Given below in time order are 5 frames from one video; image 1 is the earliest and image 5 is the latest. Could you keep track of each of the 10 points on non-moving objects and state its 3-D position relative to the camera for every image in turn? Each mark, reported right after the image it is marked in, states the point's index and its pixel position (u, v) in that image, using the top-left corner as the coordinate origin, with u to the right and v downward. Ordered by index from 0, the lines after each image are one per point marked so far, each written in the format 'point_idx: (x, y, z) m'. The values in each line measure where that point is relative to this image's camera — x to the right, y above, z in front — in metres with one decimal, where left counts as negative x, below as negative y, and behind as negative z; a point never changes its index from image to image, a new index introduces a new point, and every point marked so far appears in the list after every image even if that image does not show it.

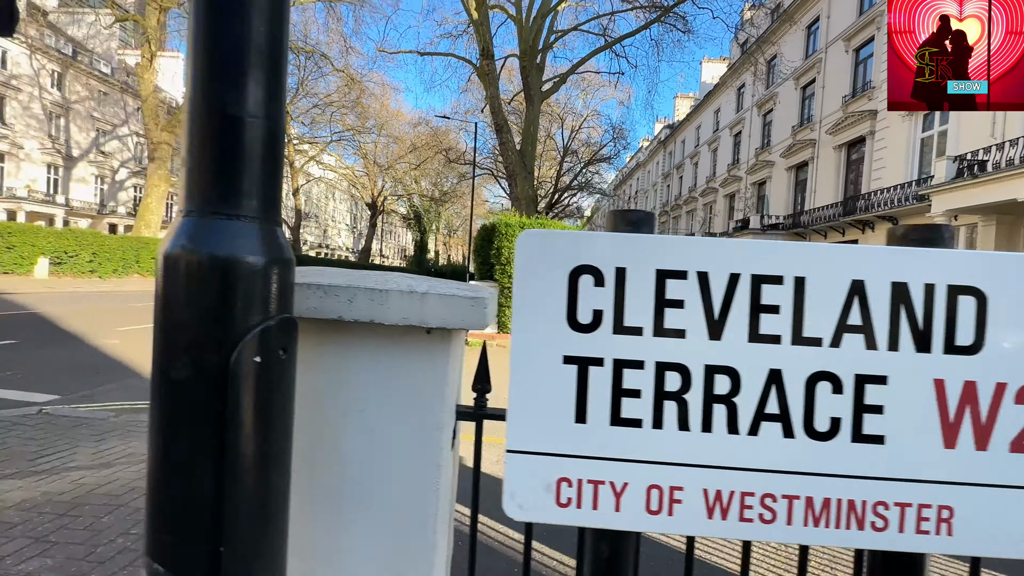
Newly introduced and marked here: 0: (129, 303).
0: (-12.0, -0.5, +14.0) m
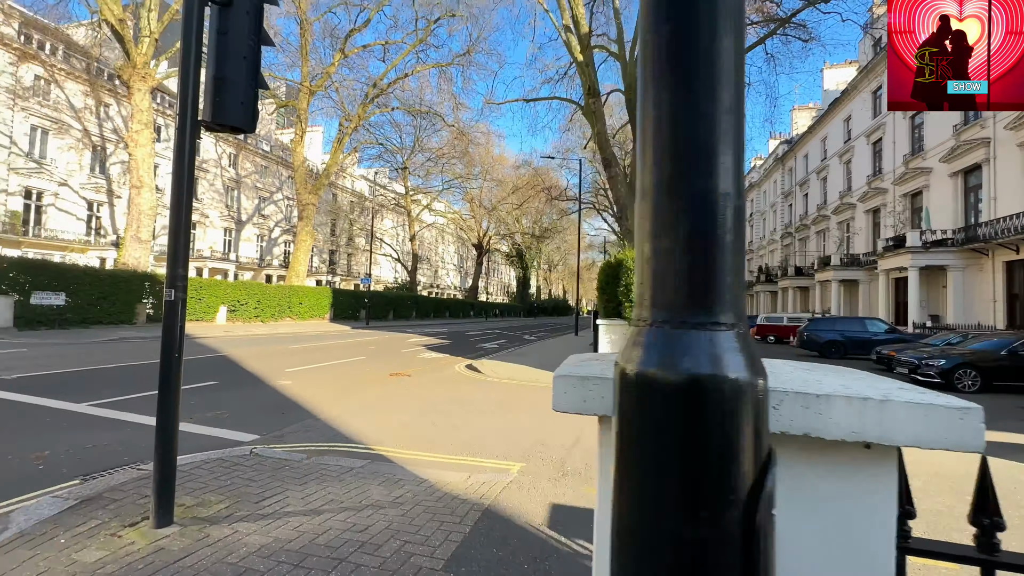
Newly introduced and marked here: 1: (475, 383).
0: (-8.0, -2.0, +15.9) m
1: (-0.8, -2.1, +9.7) m
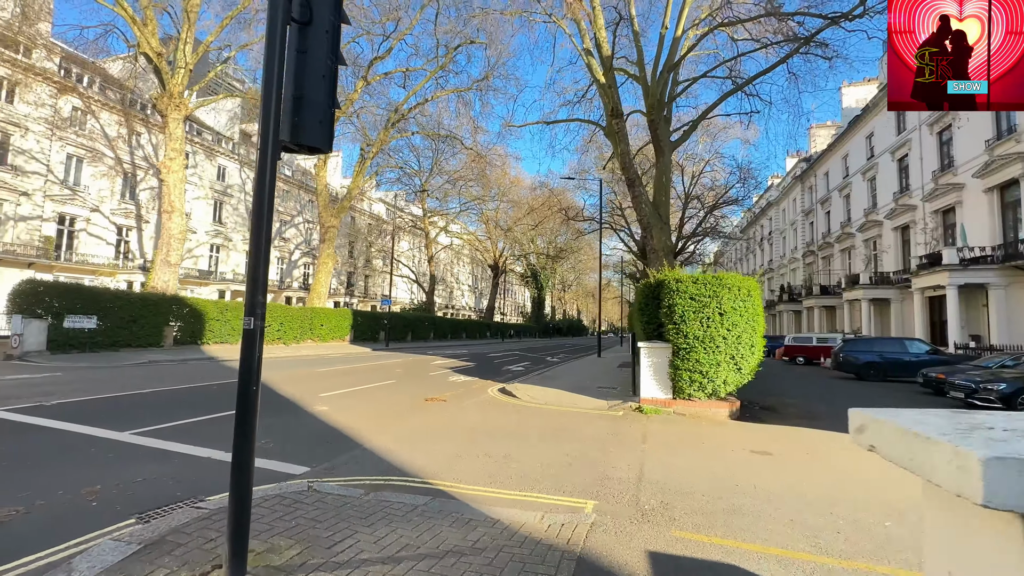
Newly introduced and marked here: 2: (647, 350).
0: (-7.0, -2.8, +15.8) m
1: (0.0, -2.5, +9.4) m
2: (+2.9, -1.3, +9.6) m
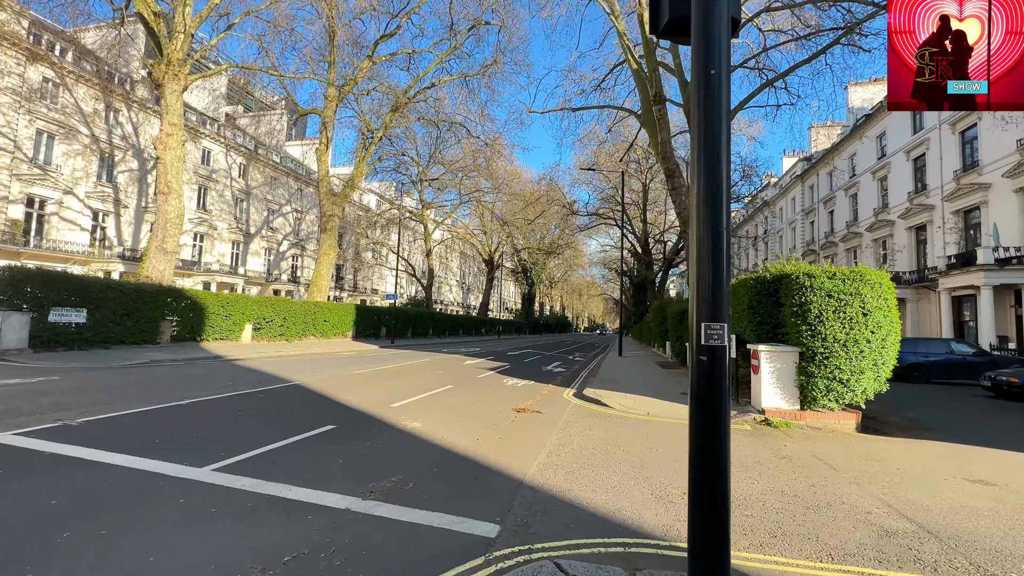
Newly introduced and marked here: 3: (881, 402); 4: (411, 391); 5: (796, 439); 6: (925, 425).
0: (-5.3, -2.6, +14.2) m
1: (+2.0, -2.4, +8.1) m
2: (+4.9, -1.3, +8.5) m
3: (+10.5, -3.3, +12.7) m
4: (-2.3, -2.4, +10.2) m
5: (+4.7, -2.5, +7.3) m
6: (+9.6, -3.2, +10.3) m
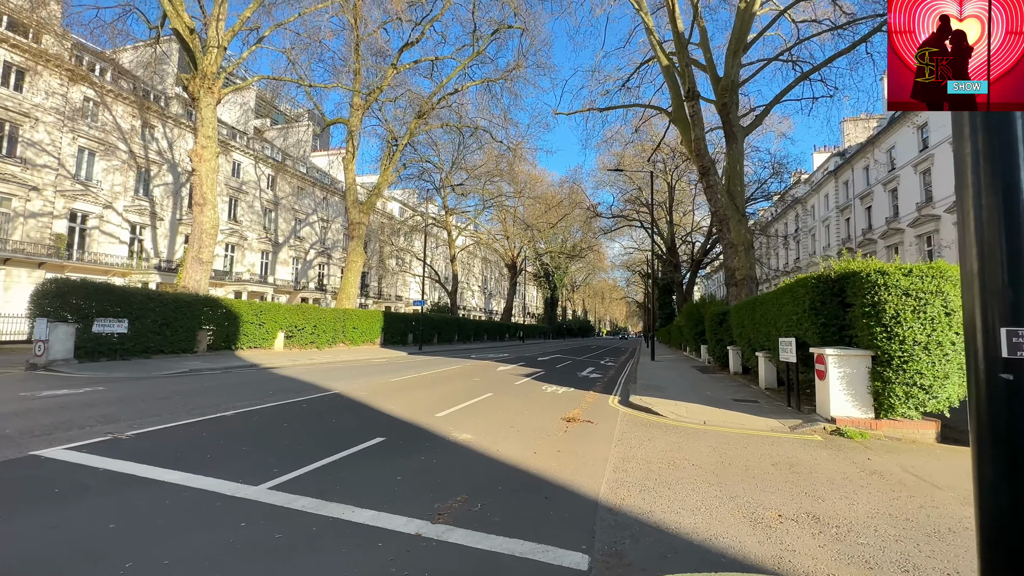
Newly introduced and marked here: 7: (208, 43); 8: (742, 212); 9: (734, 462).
0: (-4.1, -2.8, +14.0) m
1: (+2.9, -2.5, +7.6) m
2: (+5.8, -1.2, +7.9) m
3: (+11.6, -3.2, +11.8) m
4: (-1.3, -2.5, +9.9) m
5: (+5.5, -2.5, +6.7) m
6: (+10.6, -3.1, +9.5) m
7: (-12.8, +10.4, +18.7) m
8: (+9.9, +3.3, +18.9) m
9: (+2.9, -2.3, +5.9) m
